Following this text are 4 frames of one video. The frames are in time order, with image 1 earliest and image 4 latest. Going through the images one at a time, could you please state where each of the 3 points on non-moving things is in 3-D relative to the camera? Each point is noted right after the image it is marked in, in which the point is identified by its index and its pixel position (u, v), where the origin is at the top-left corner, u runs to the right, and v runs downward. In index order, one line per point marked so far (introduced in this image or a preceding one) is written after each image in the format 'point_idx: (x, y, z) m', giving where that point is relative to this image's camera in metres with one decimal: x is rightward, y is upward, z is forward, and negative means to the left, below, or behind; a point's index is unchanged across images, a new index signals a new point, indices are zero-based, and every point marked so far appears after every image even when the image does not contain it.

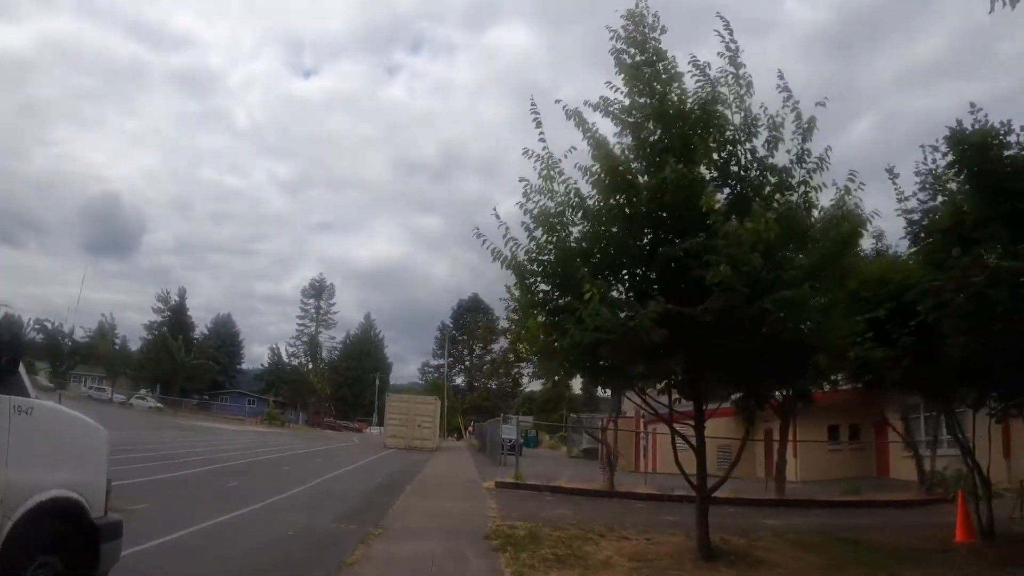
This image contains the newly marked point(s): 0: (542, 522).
0: (+0.4, -2.8, +10.3) m
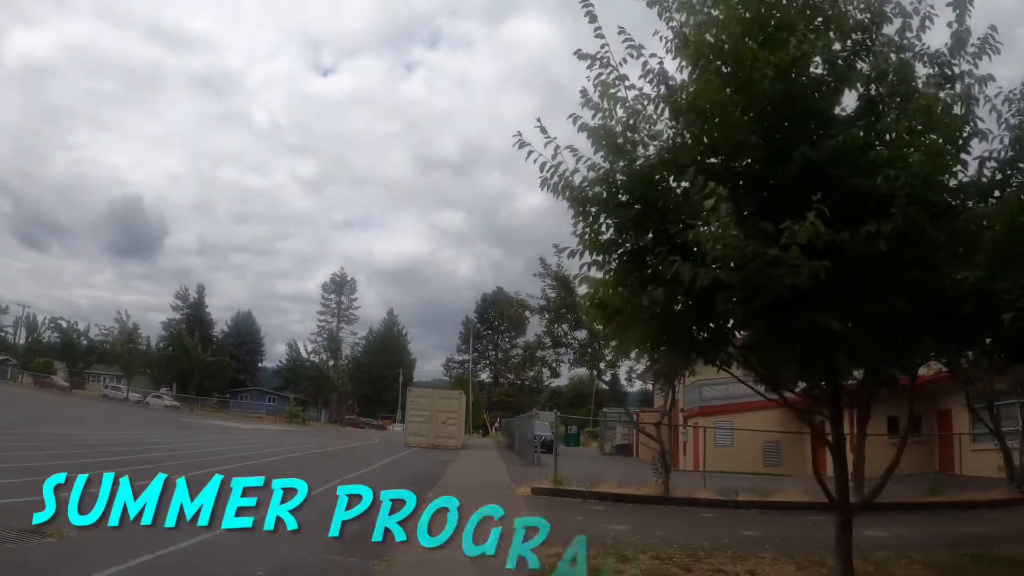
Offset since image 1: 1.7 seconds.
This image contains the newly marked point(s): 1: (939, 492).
0: (+0.8, -2.4, +7.9) m
1: (+9.5, -4.6, +19.0) m
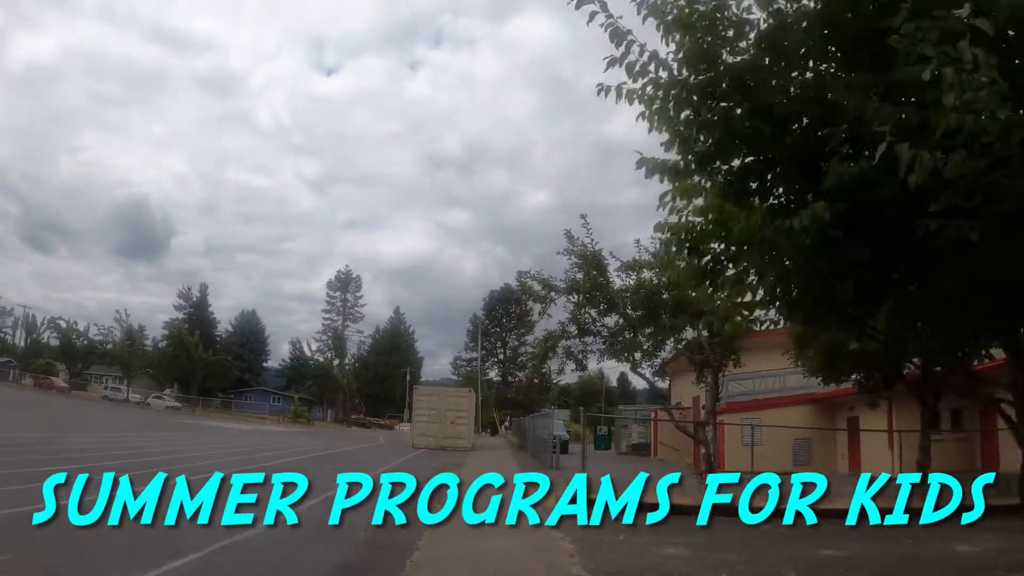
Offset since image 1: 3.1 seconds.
0: (+1.1, -2.1, +6.1) m
1: (+9.9, -4.2, +17.2) m
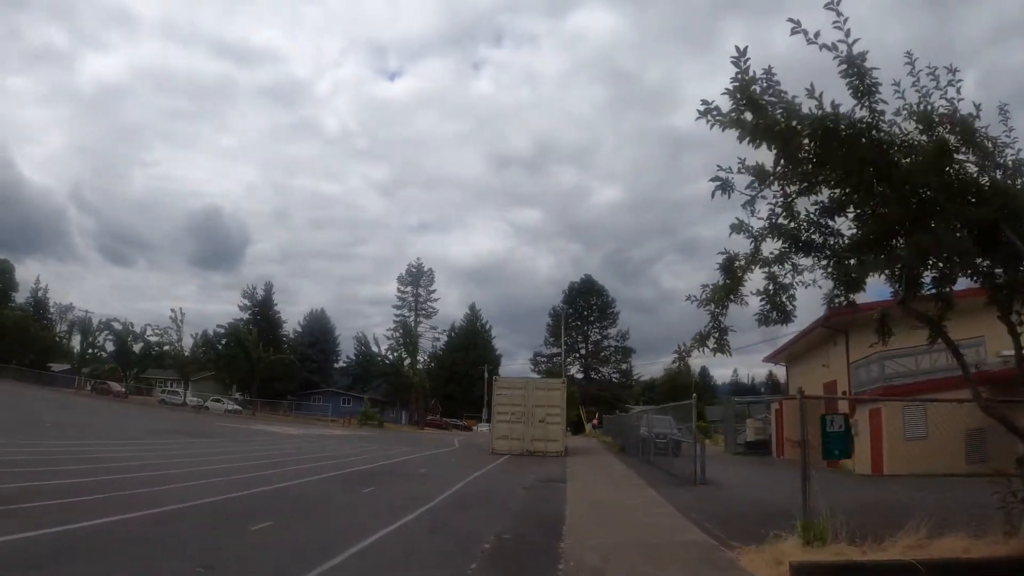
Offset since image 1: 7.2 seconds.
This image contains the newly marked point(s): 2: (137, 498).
0: (+1.9, -1.1, +0.1) m
1: (+11.7, -2.8, +10.3) m
2: (-6.9, -4.0, +15.6) m
